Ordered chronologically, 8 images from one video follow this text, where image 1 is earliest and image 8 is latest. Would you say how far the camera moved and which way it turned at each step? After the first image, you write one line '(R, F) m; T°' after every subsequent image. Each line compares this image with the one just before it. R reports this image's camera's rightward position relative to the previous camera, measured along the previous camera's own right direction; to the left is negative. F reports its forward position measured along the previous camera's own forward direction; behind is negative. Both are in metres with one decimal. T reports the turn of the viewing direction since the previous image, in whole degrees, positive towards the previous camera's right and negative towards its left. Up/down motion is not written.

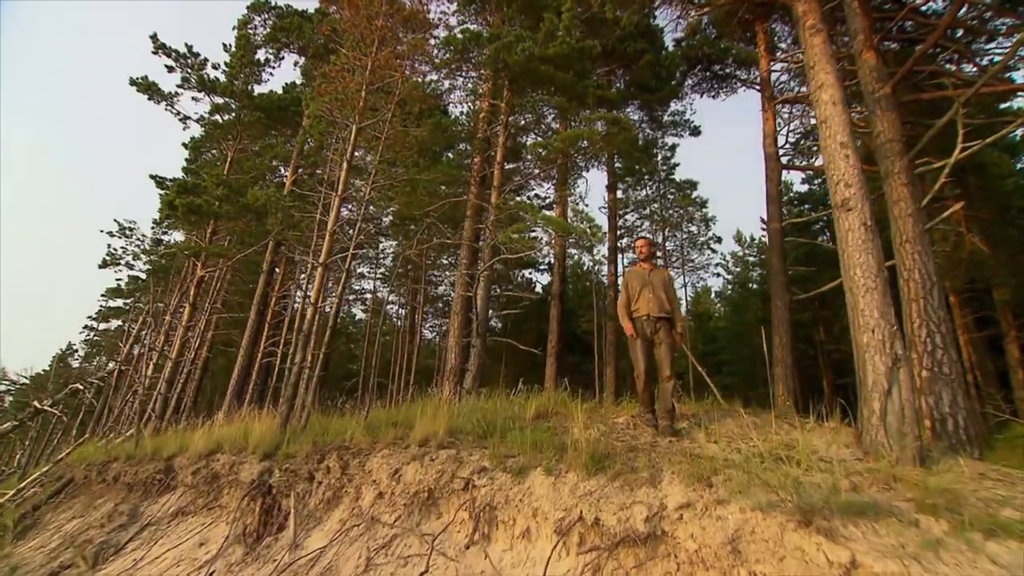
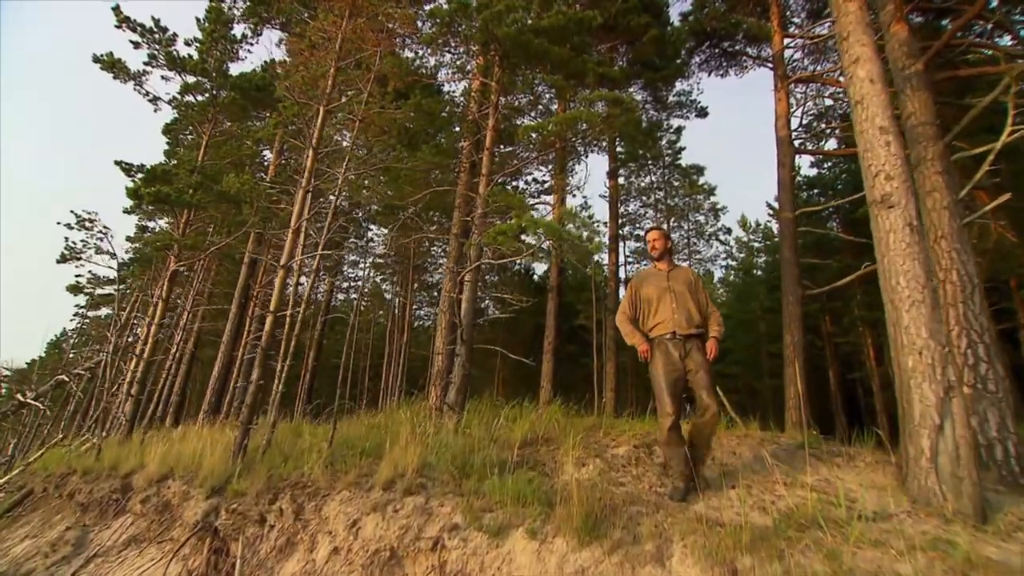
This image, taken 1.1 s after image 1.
(+0.2, +0.9) m; 0°
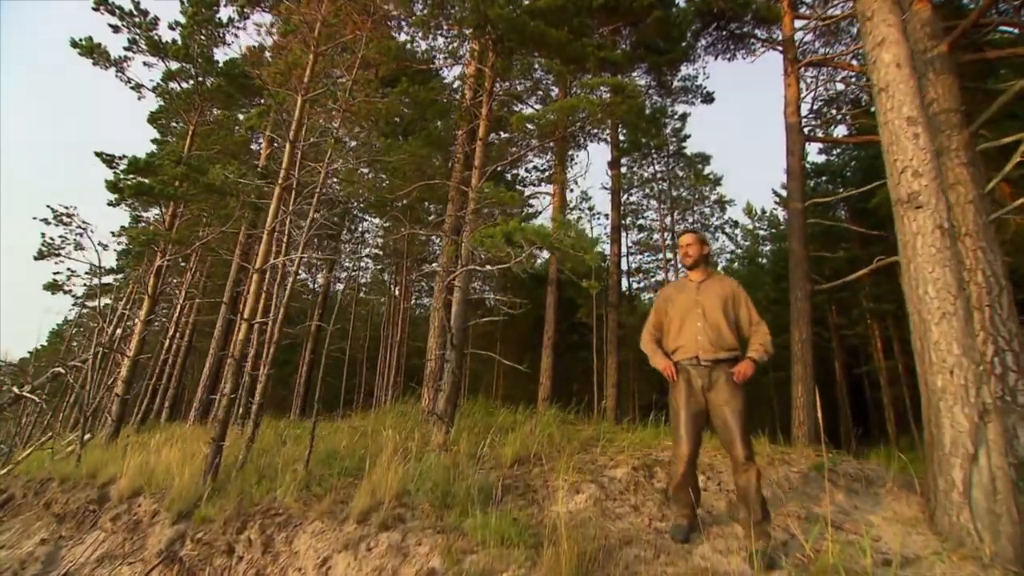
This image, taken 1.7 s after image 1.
(+0.1, +0.5) m; 0°
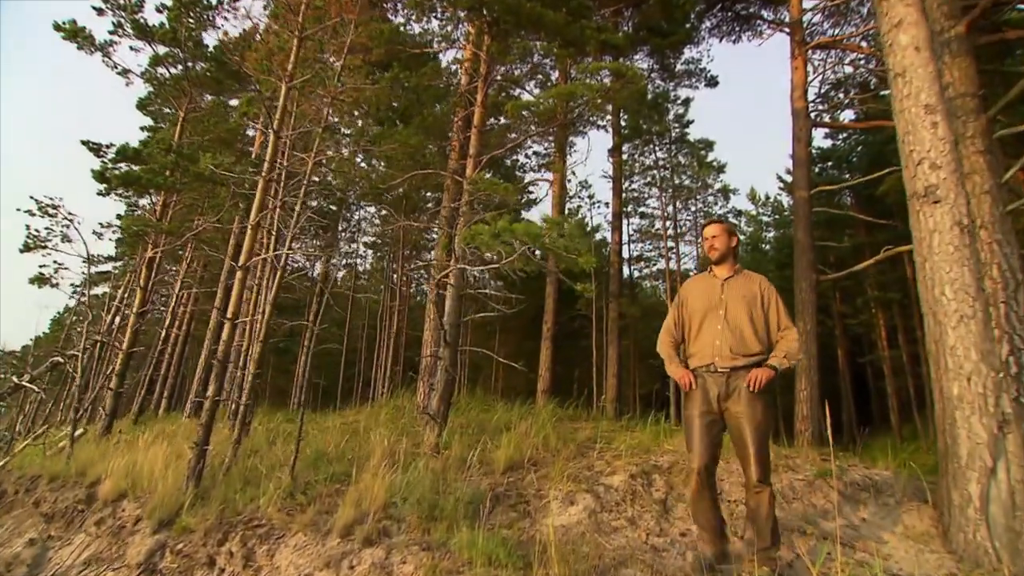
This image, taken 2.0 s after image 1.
(+0.1, +0.2) m; 0°
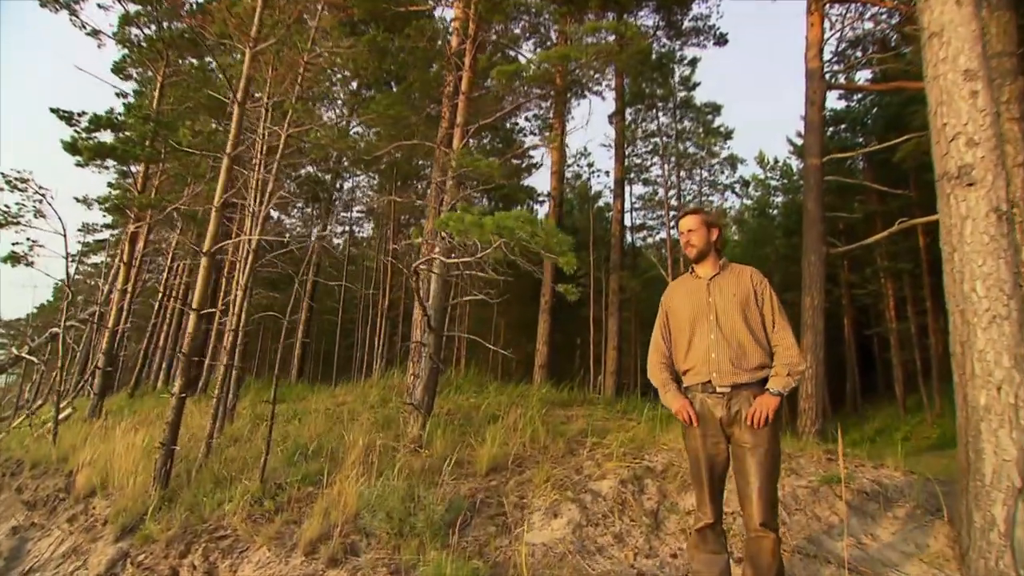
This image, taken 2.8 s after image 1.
(+0.2, +0.4) m; 0°
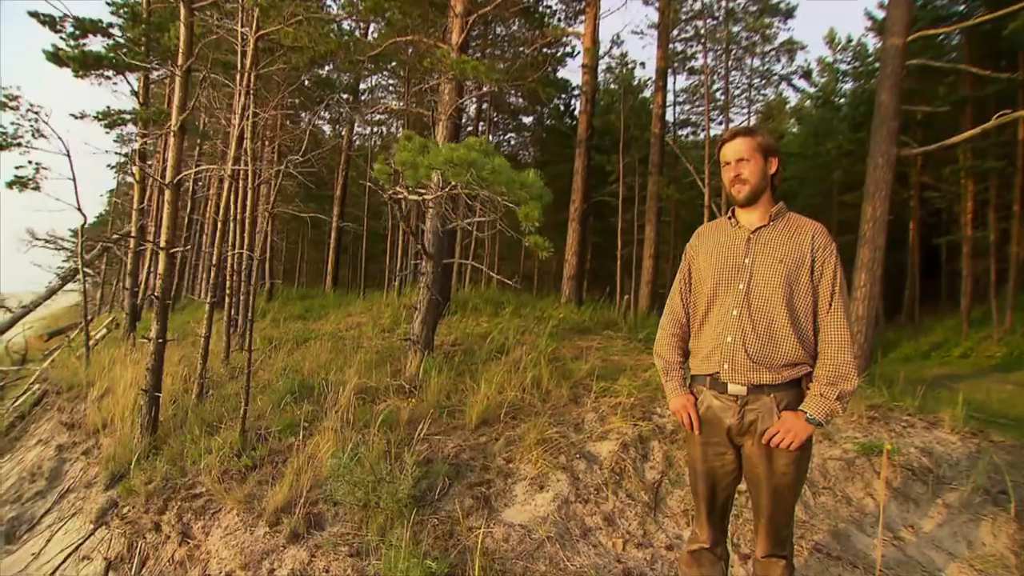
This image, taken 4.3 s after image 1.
(+0.4, +0.7) m; -5°
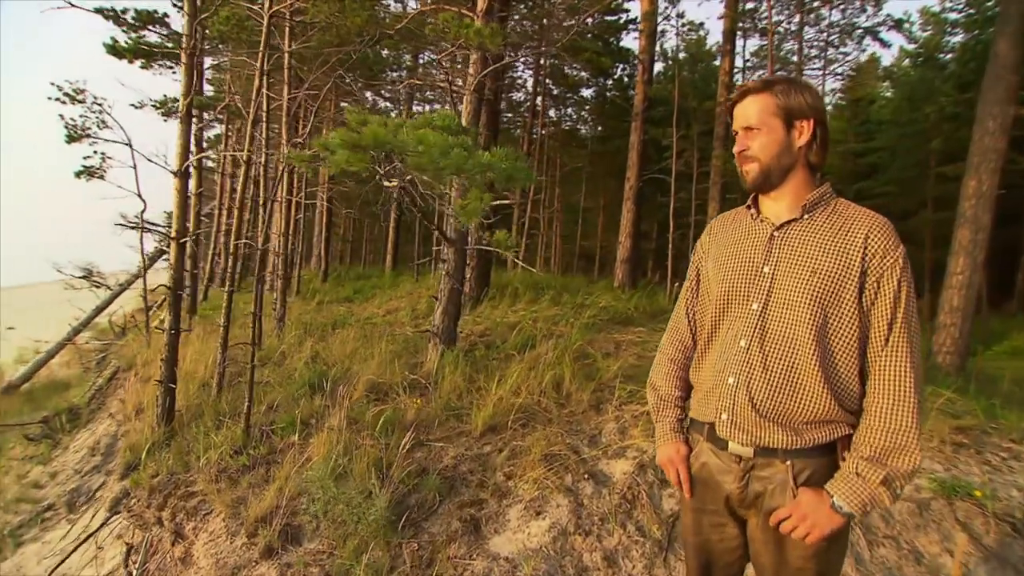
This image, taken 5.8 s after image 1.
(+0.4, +0.5) m; -7°
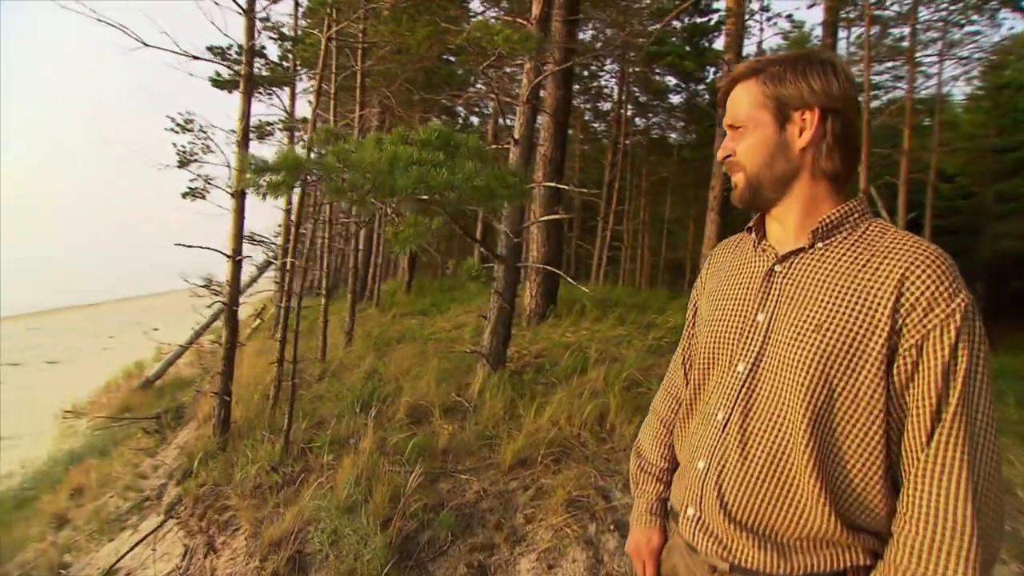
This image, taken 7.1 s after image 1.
(+0.4, +0.3) m; -10°
